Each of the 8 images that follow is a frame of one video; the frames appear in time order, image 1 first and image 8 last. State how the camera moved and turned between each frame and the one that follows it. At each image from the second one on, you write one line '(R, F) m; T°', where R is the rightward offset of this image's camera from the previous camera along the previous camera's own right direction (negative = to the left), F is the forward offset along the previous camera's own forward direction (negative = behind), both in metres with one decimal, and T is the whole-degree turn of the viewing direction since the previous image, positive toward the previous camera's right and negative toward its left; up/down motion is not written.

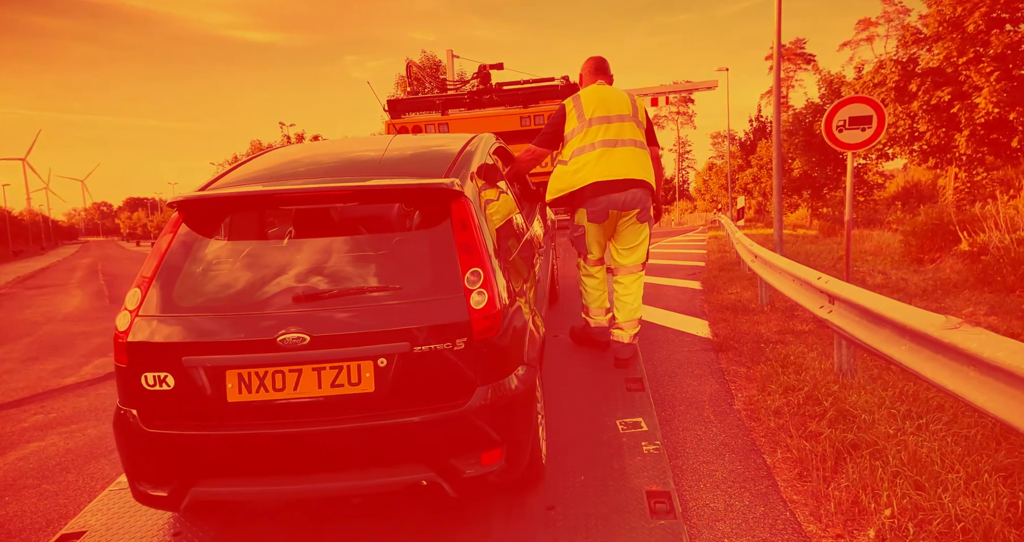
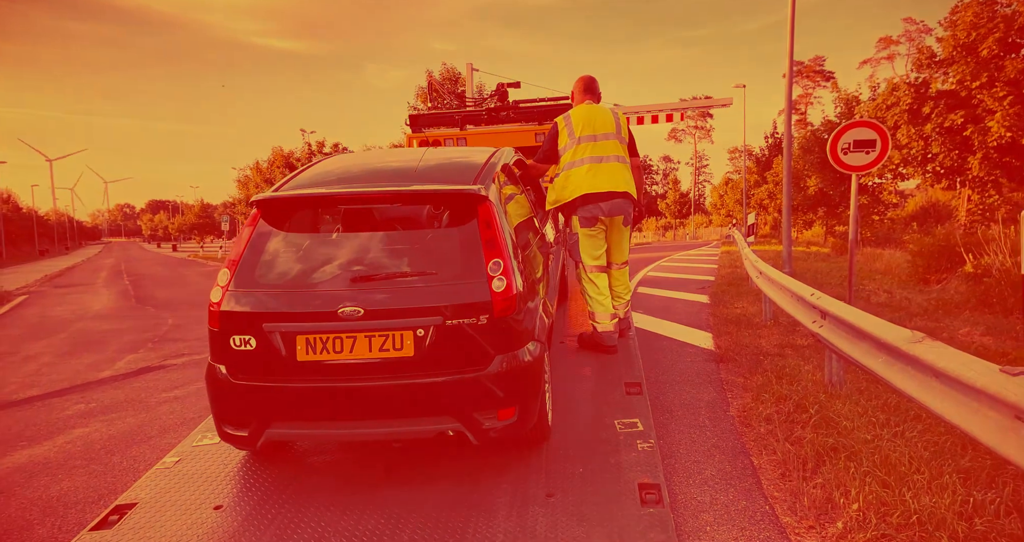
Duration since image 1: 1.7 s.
(0.0, -0.3) m; -1°
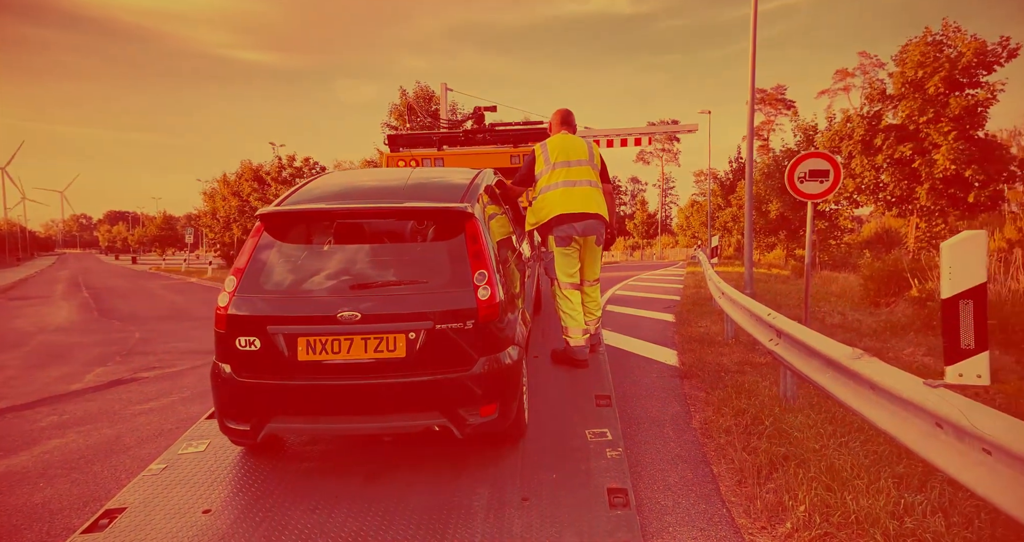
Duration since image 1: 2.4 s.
(-0.1, -0.2) m; +3°
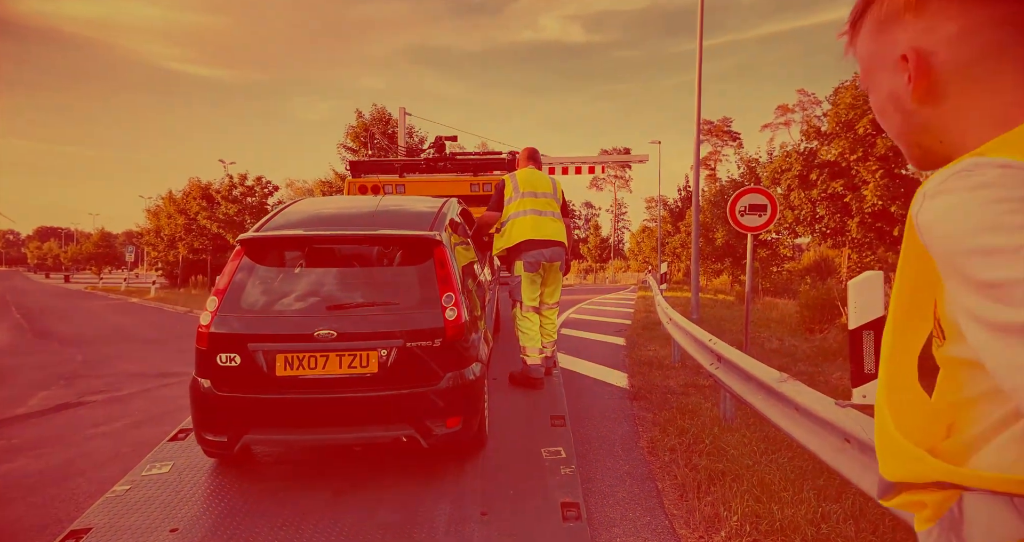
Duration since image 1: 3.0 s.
(0.0, -0.2) m; +5°
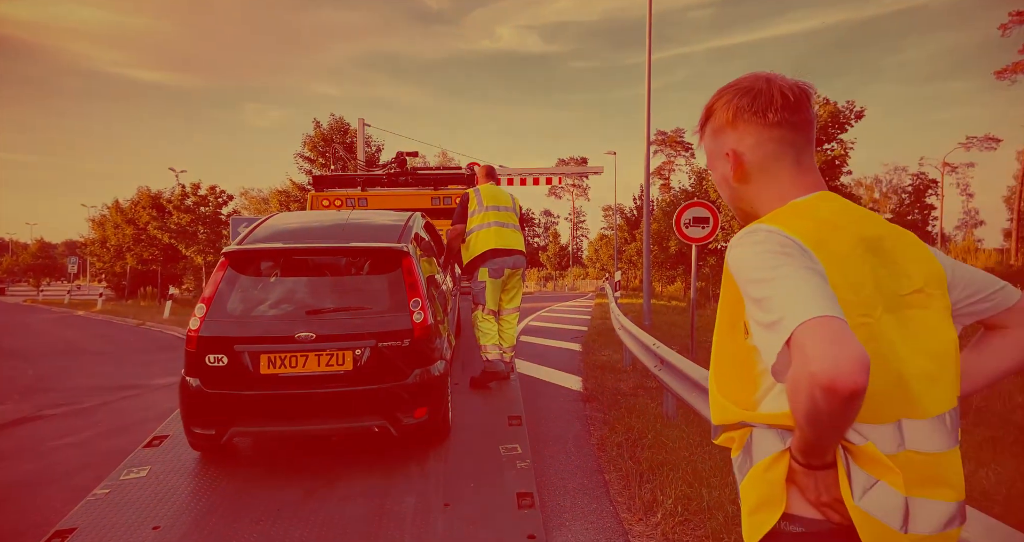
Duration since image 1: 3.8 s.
(0.0, -0.3) m; +4°
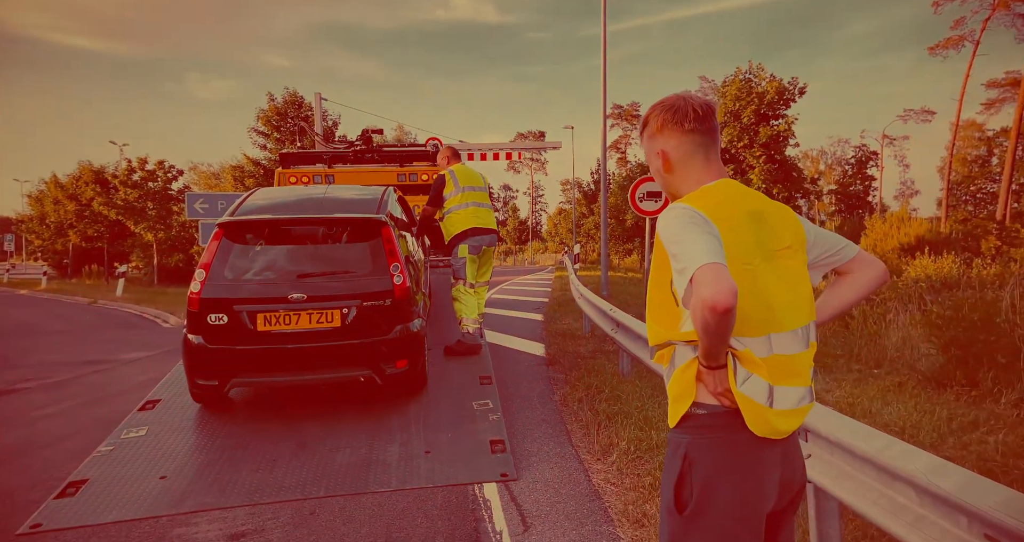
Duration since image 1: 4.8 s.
(-0.1, -0.4) m; +4°
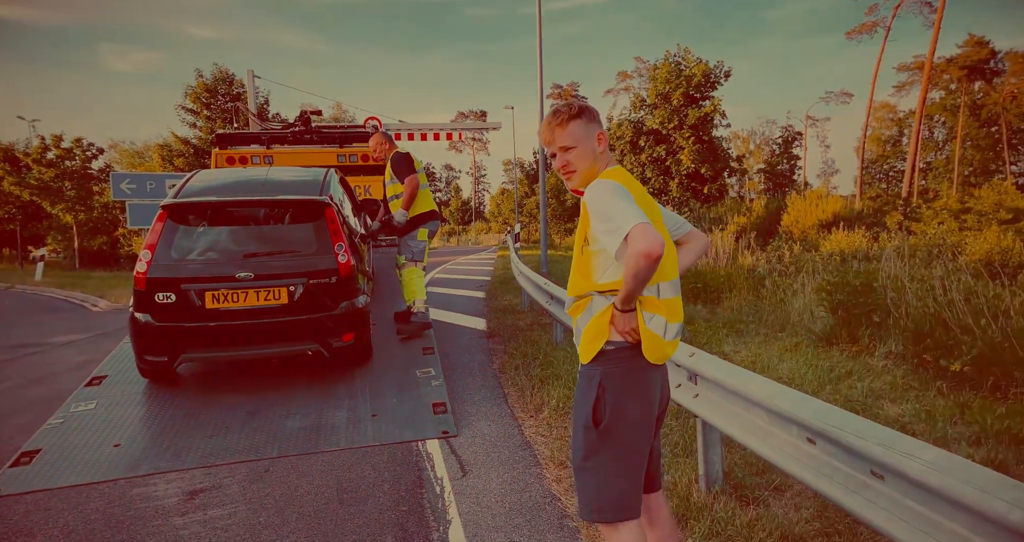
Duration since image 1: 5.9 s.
(0.0, -0.3) m; +6°
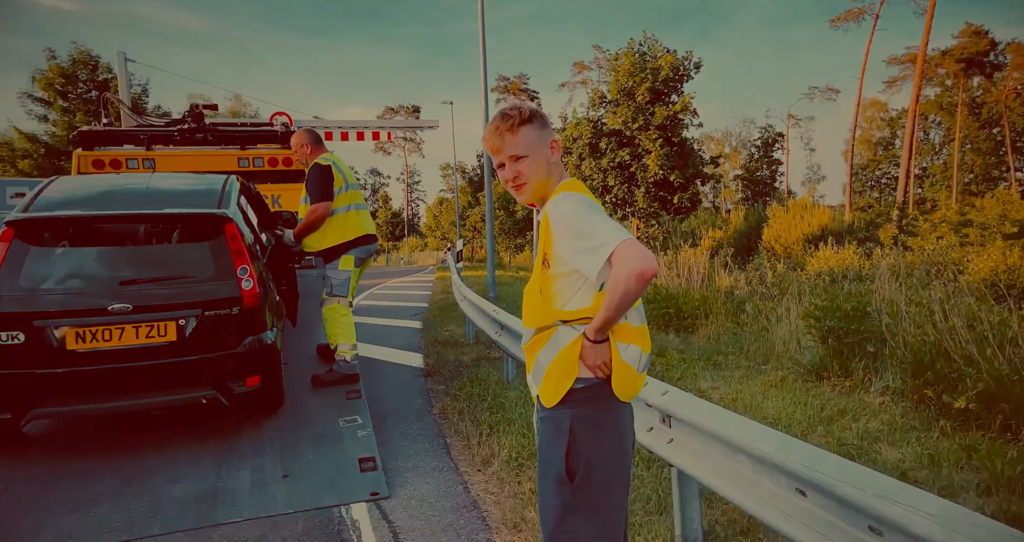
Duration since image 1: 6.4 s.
(+0.2, +0.6) m; +2°
